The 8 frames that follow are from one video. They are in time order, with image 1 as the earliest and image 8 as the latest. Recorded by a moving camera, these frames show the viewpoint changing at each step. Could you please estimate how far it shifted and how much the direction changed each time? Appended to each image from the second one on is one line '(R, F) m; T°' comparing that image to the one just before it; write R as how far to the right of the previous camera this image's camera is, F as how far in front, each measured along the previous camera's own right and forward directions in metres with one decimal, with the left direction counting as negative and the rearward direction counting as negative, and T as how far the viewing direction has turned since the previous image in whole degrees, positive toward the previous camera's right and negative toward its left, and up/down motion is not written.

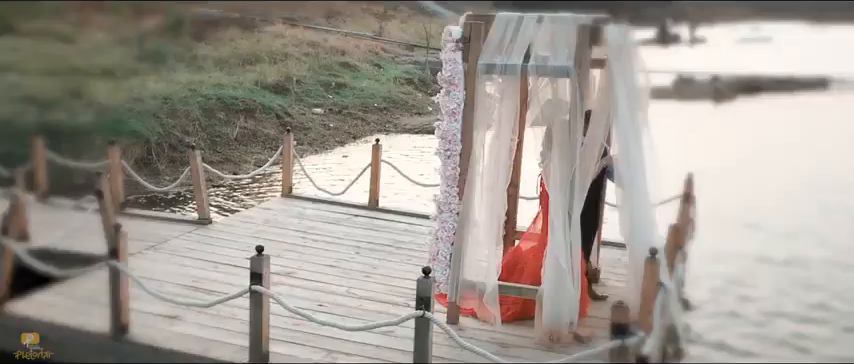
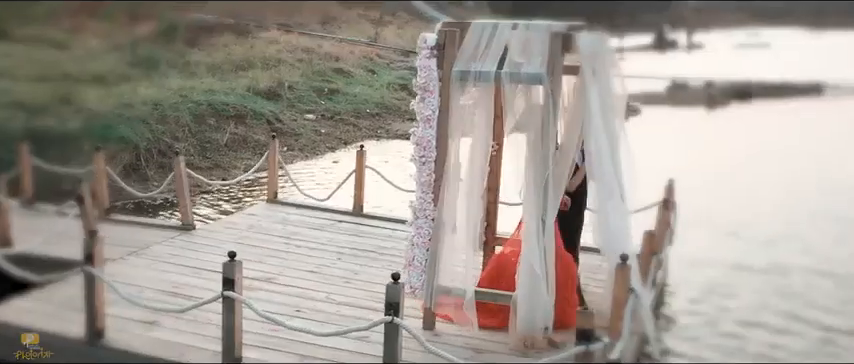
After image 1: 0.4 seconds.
(+0.2, 0.0) m; 0°
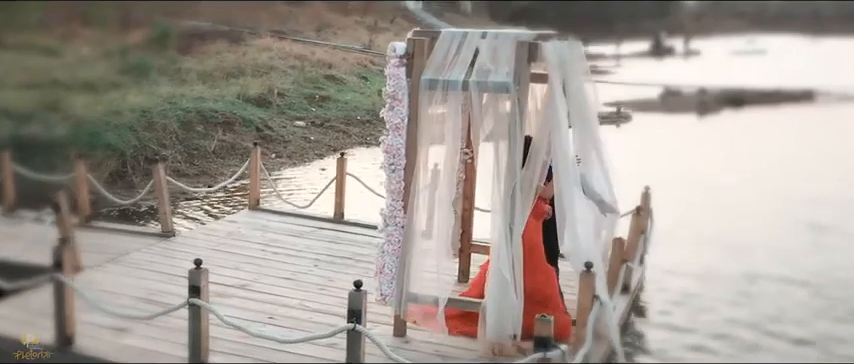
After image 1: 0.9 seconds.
(+0.2, 0.0) m; 0°
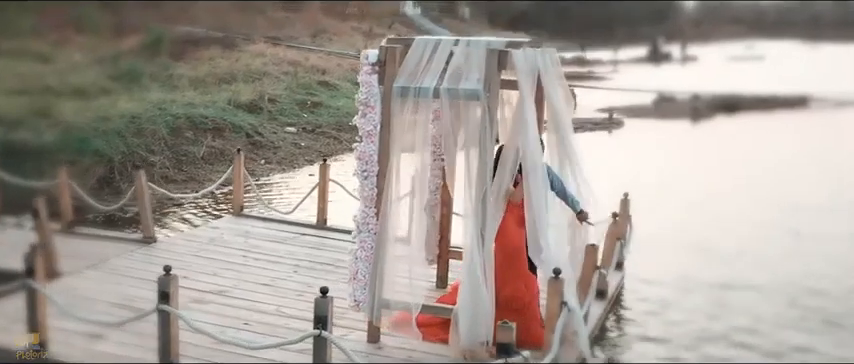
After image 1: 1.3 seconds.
(+0.2, 0.0) m; 0°
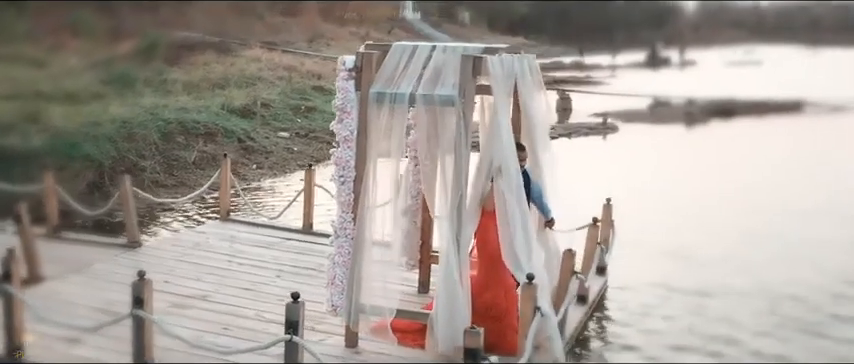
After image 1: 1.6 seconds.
(+0.2, 0.0) m; 0°
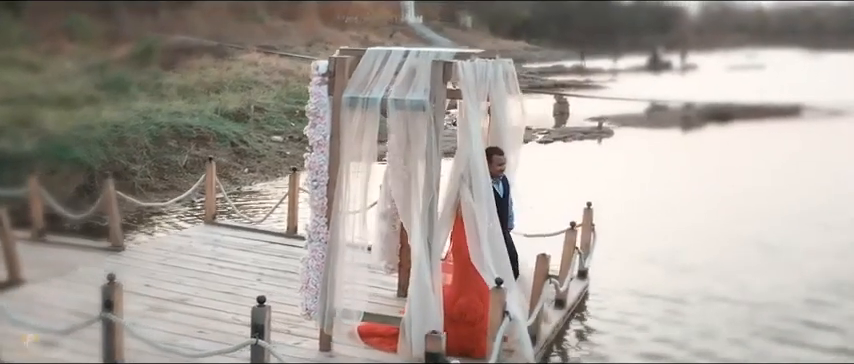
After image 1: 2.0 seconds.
(+0.2, 0.0) m; 0°
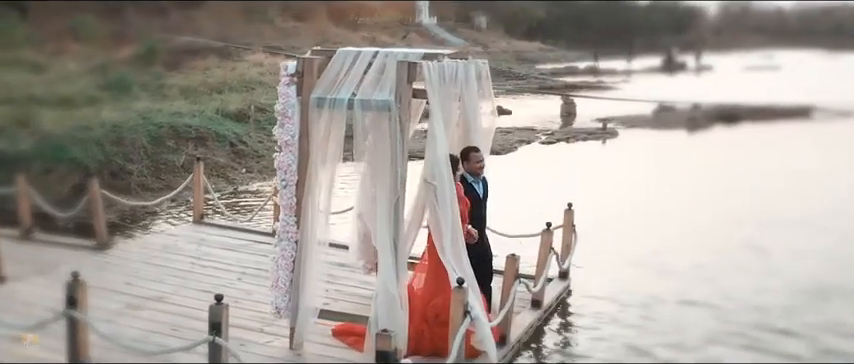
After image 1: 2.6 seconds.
(+0.3, 0.0) m; -1°
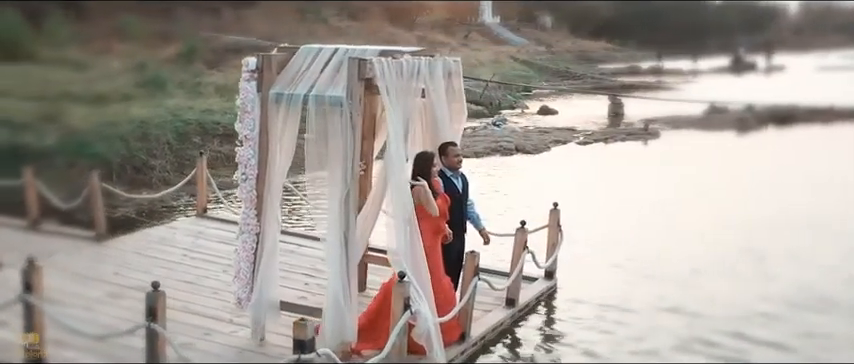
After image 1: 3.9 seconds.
(+0.8, 0.0) m; -5°
